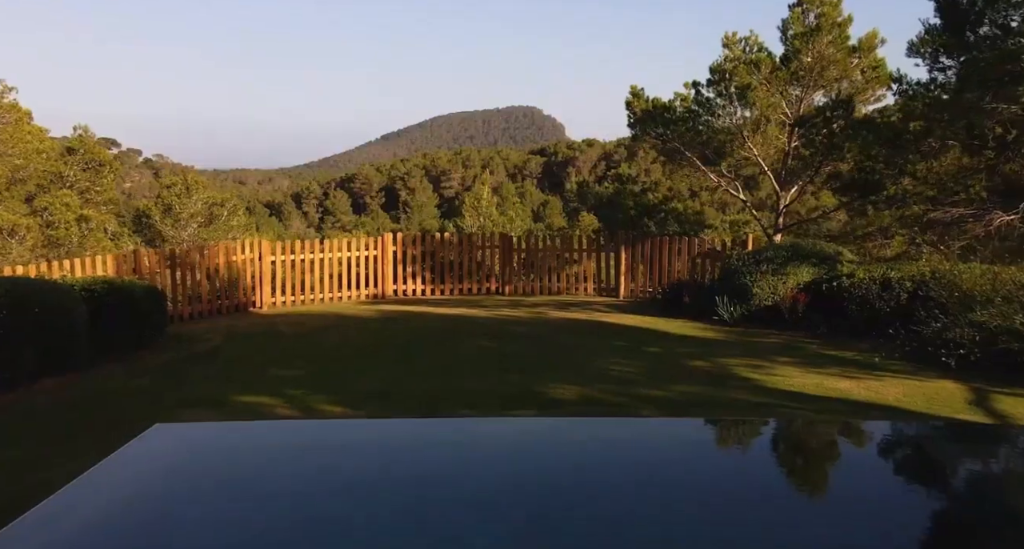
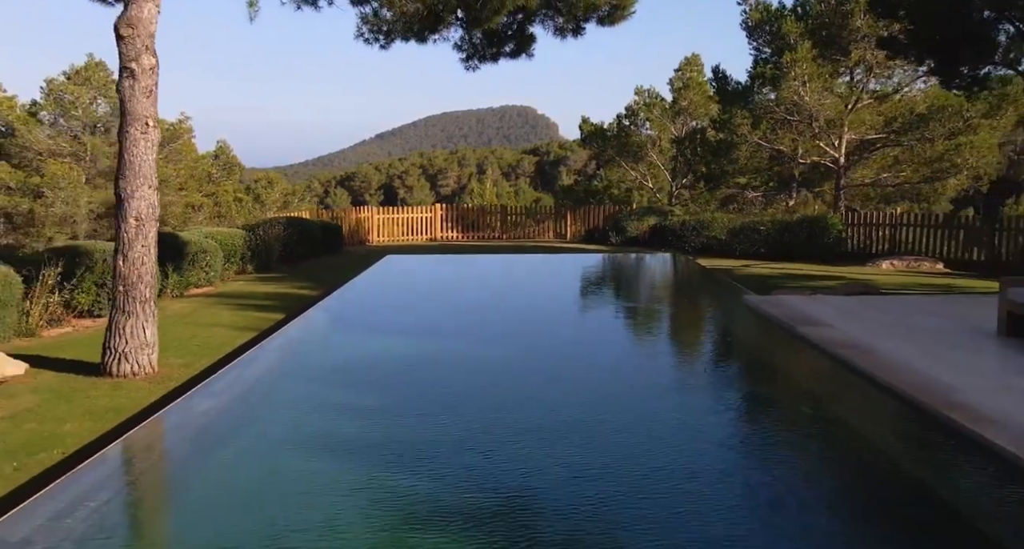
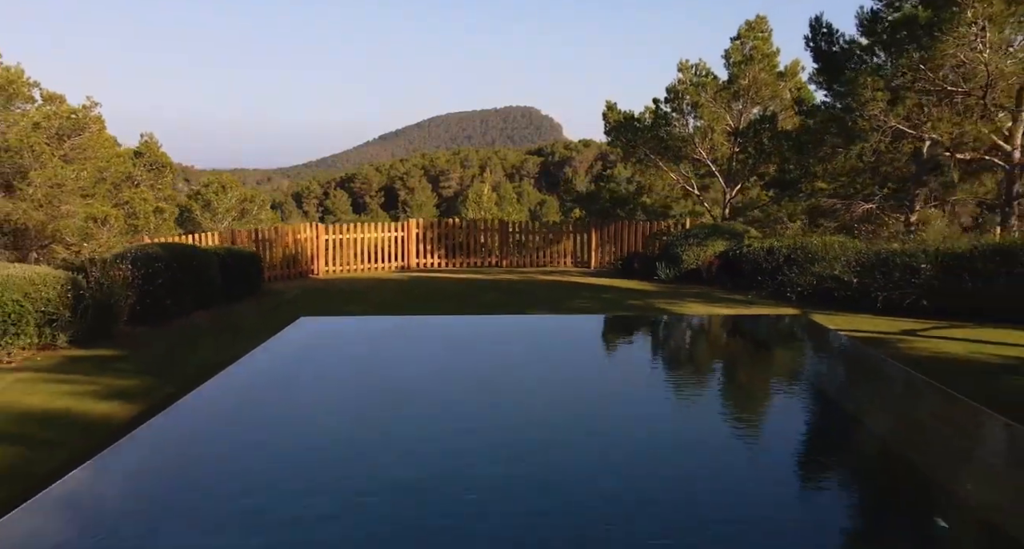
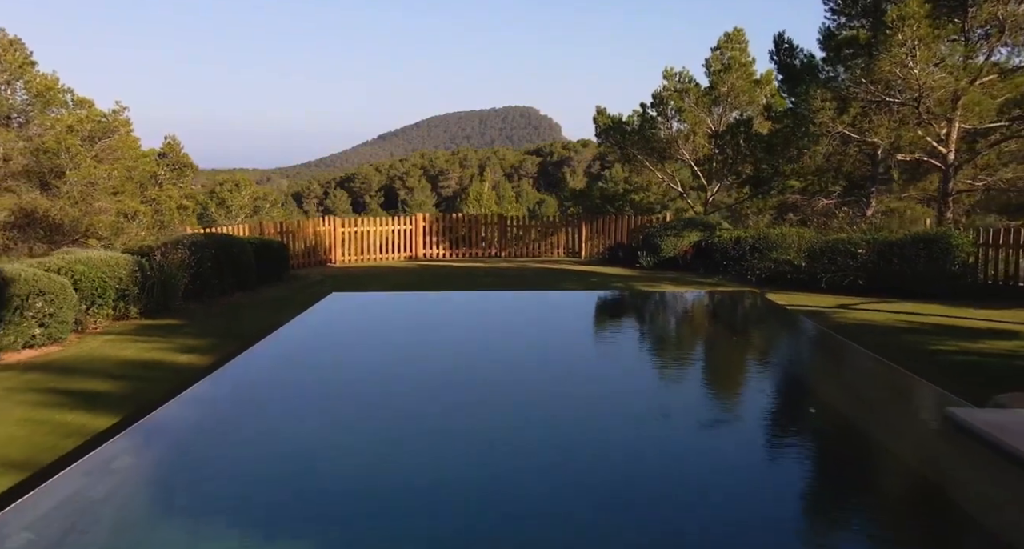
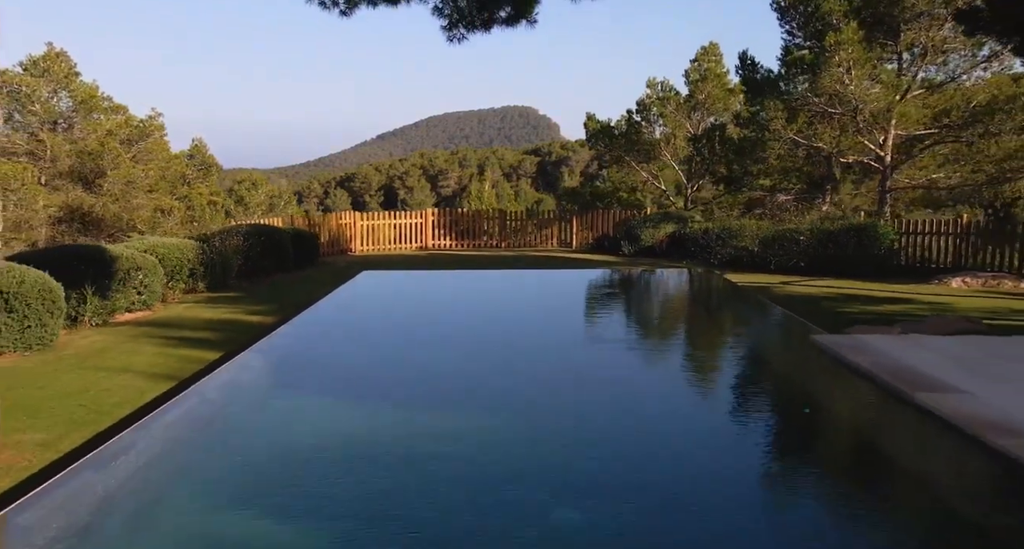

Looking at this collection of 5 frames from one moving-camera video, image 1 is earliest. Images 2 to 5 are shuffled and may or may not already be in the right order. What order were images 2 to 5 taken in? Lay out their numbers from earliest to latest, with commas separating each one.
3, 4, 5, 2
